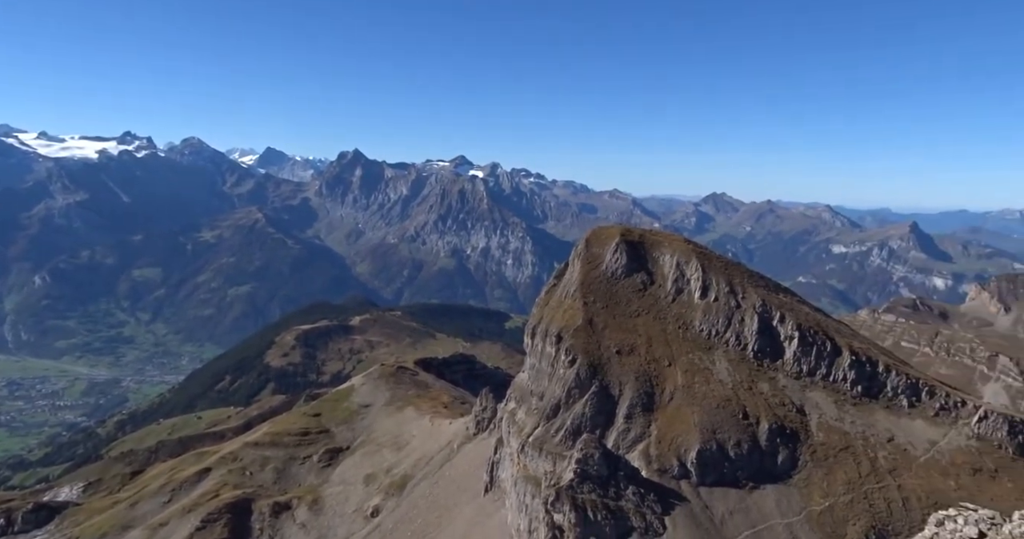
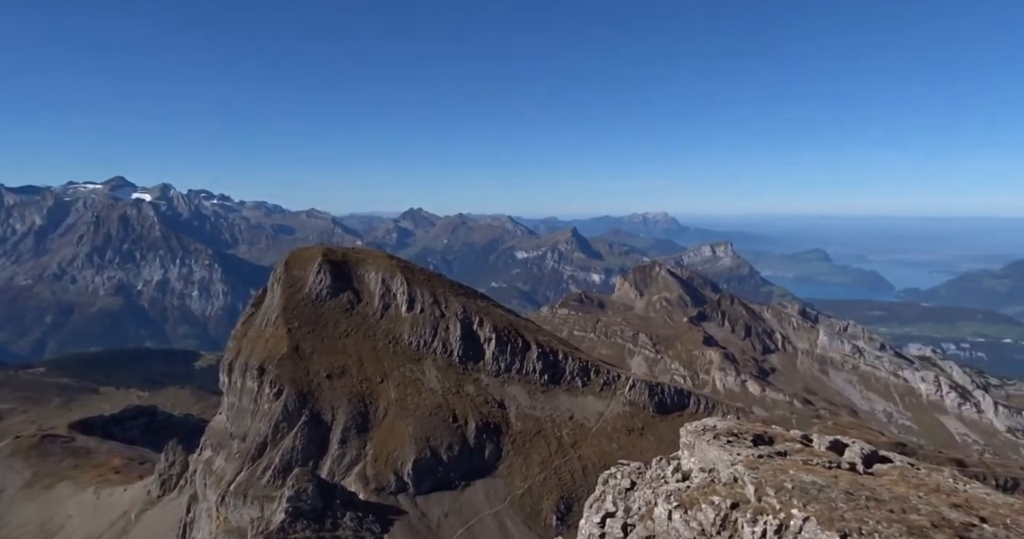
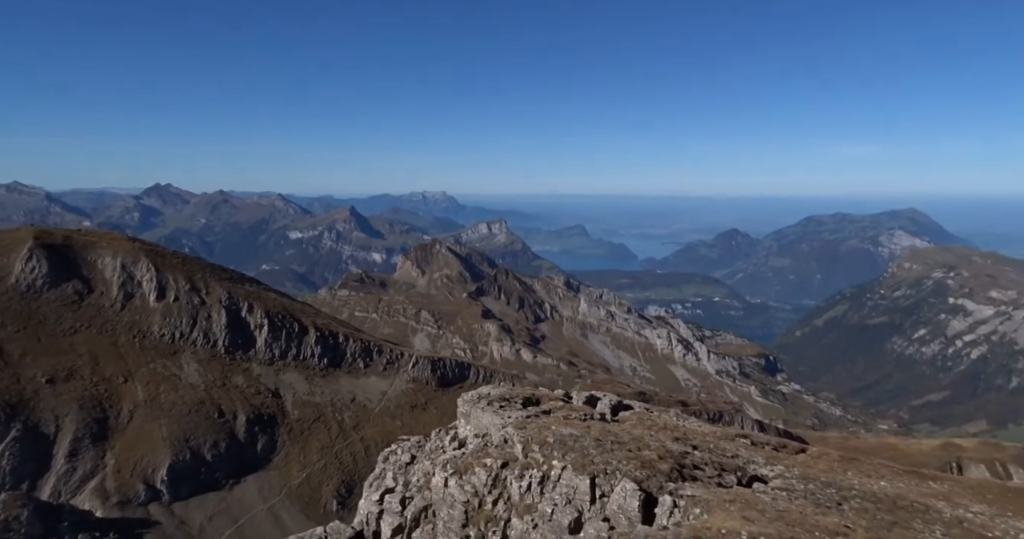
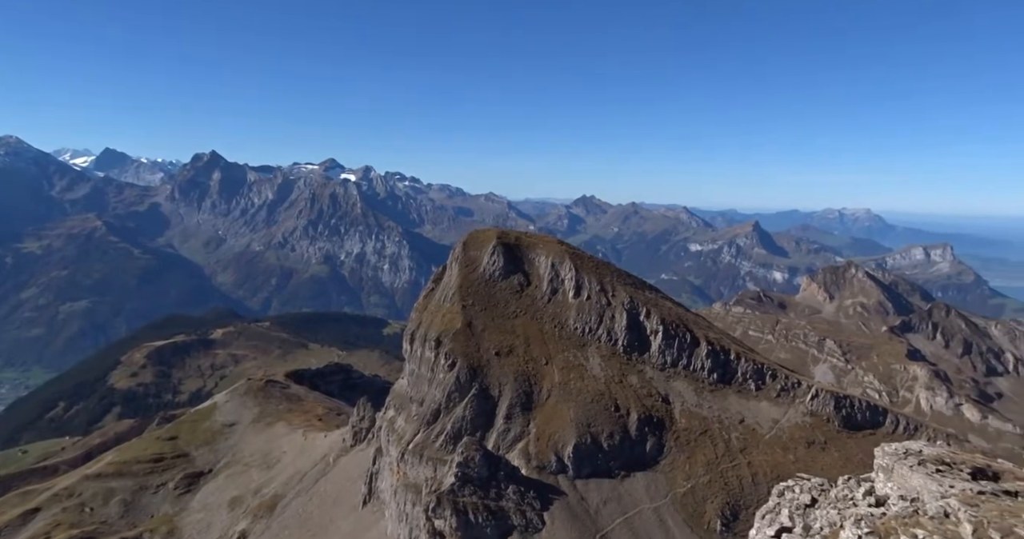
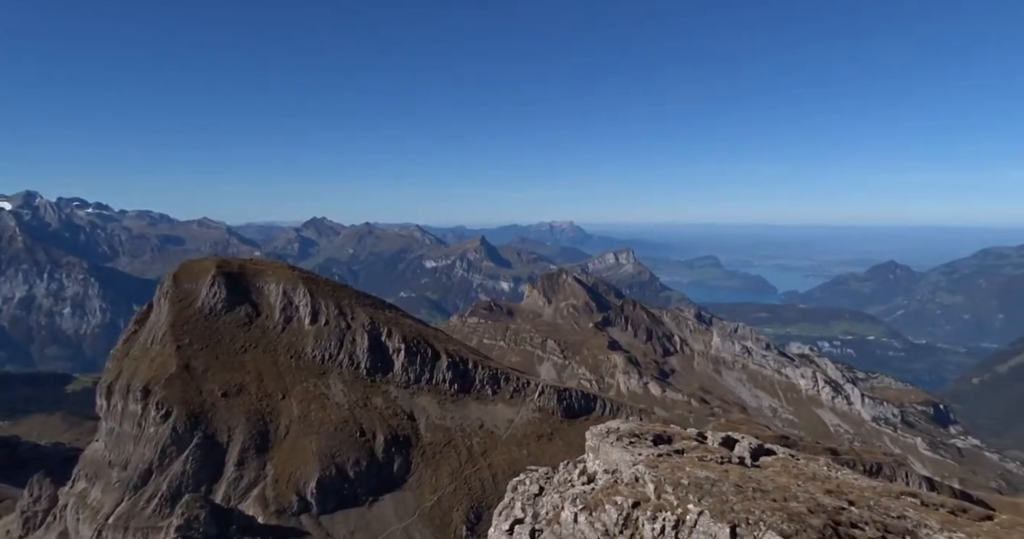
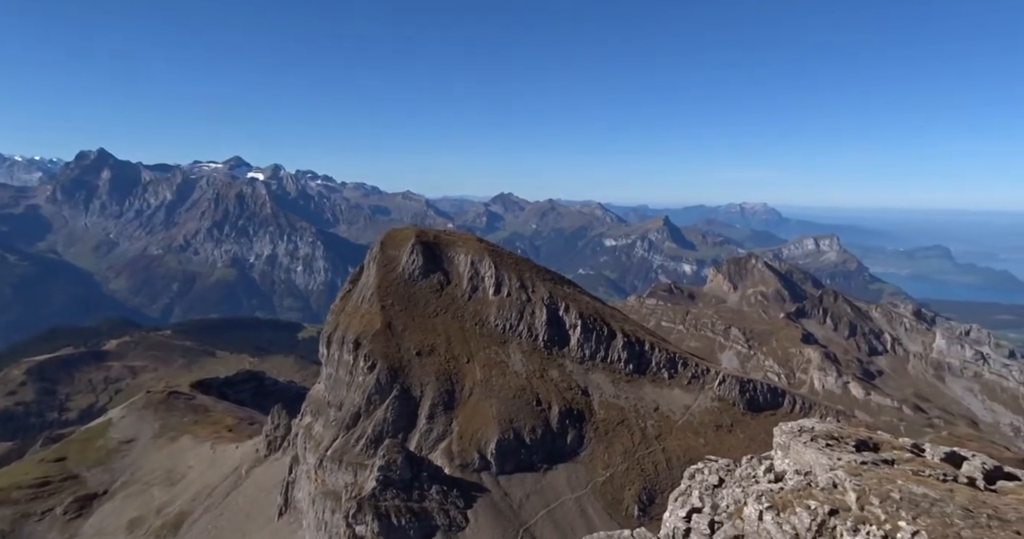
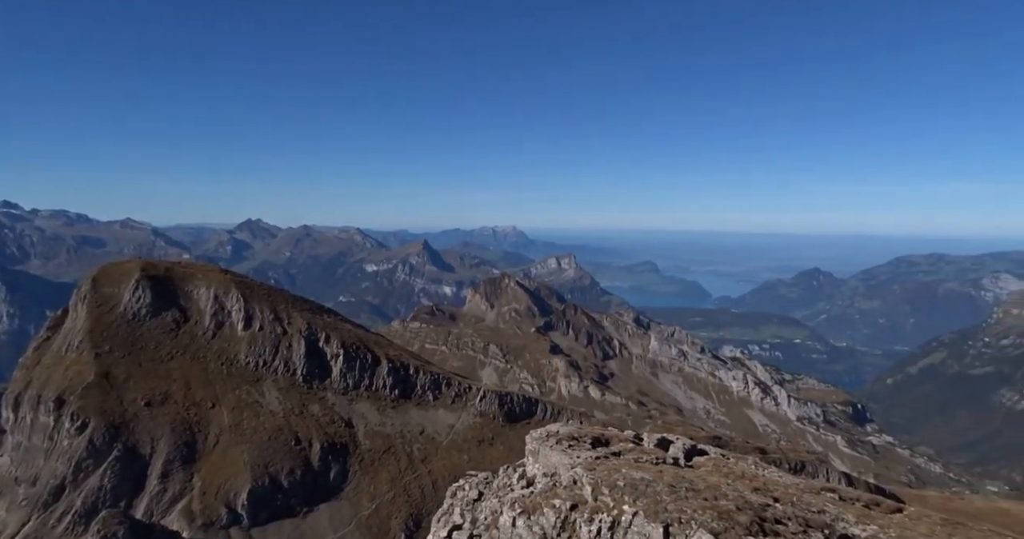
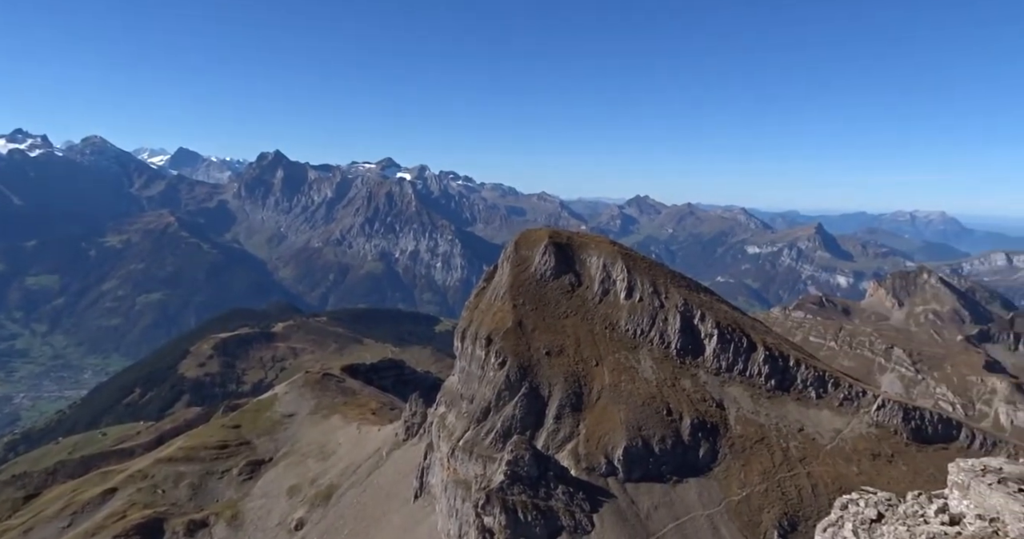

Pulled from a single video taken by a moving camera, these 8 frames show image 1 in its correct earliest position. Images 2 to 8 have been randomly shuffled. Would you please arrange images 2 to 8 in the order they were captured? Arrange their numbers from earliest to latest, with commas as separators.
8, 4, 6, 2, 5, 7, 3
